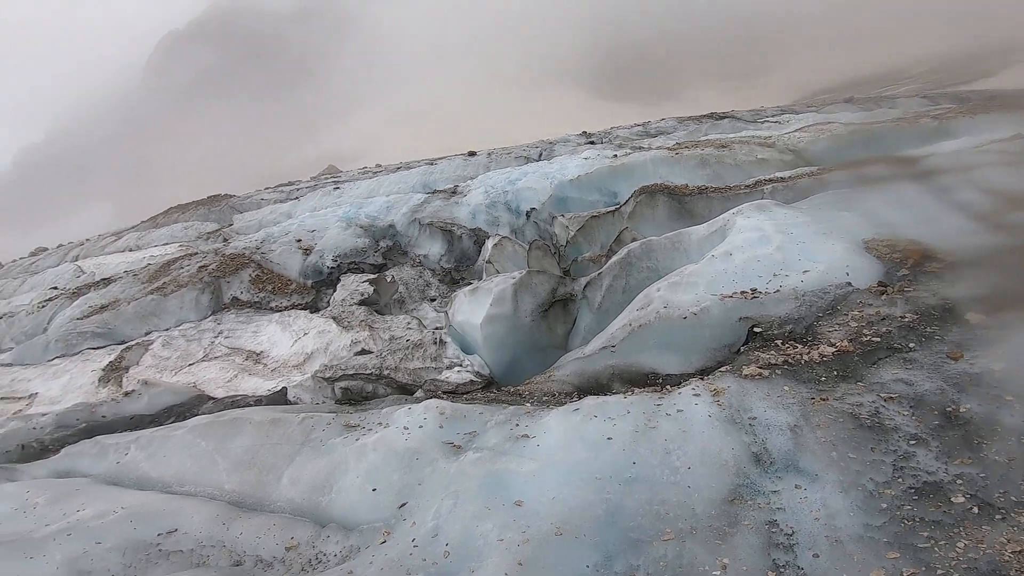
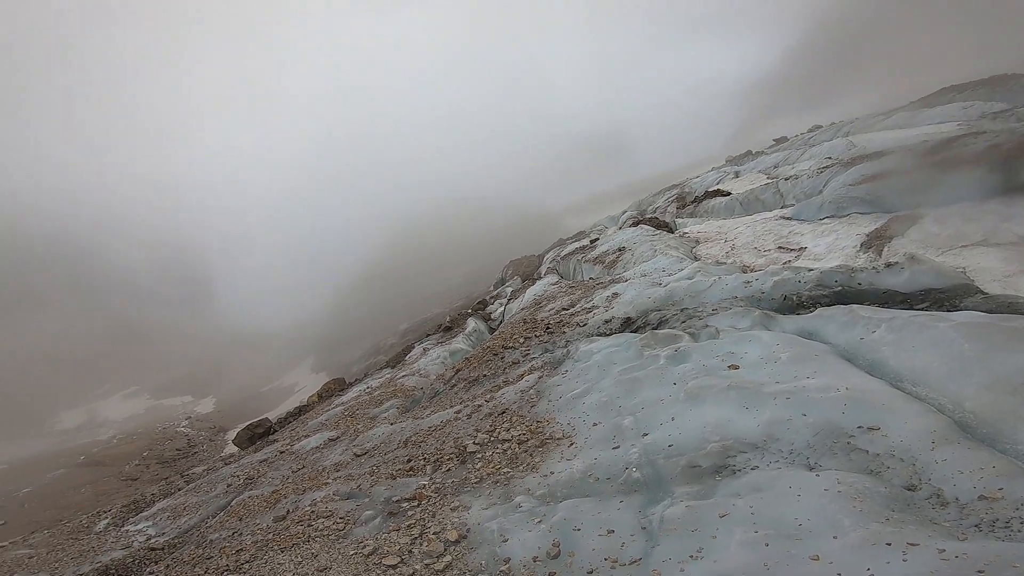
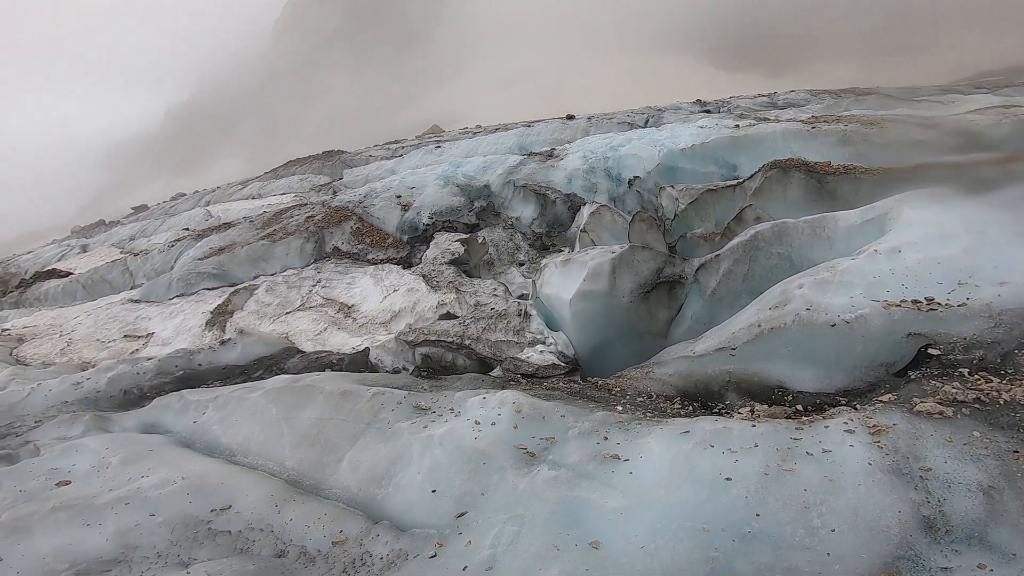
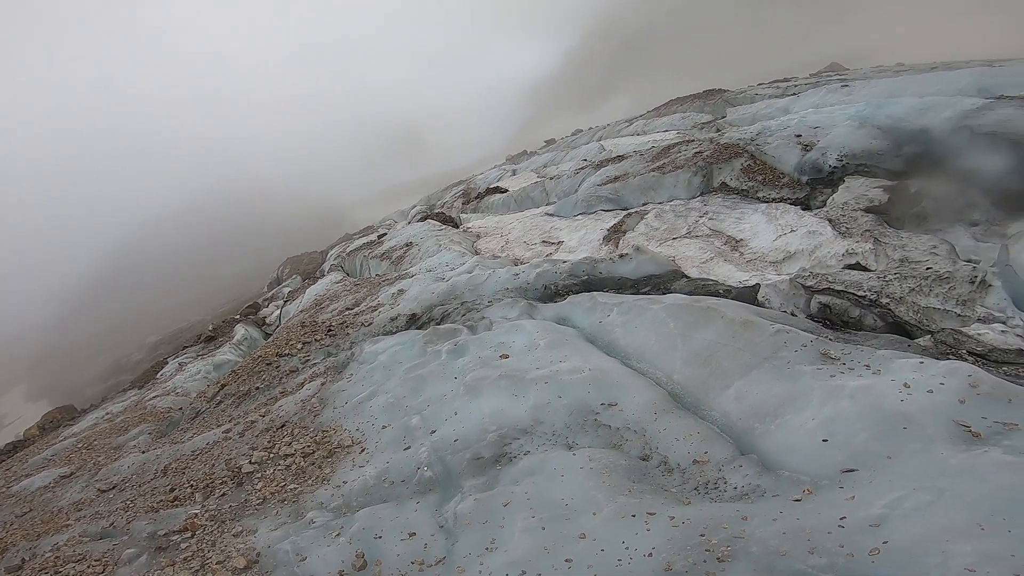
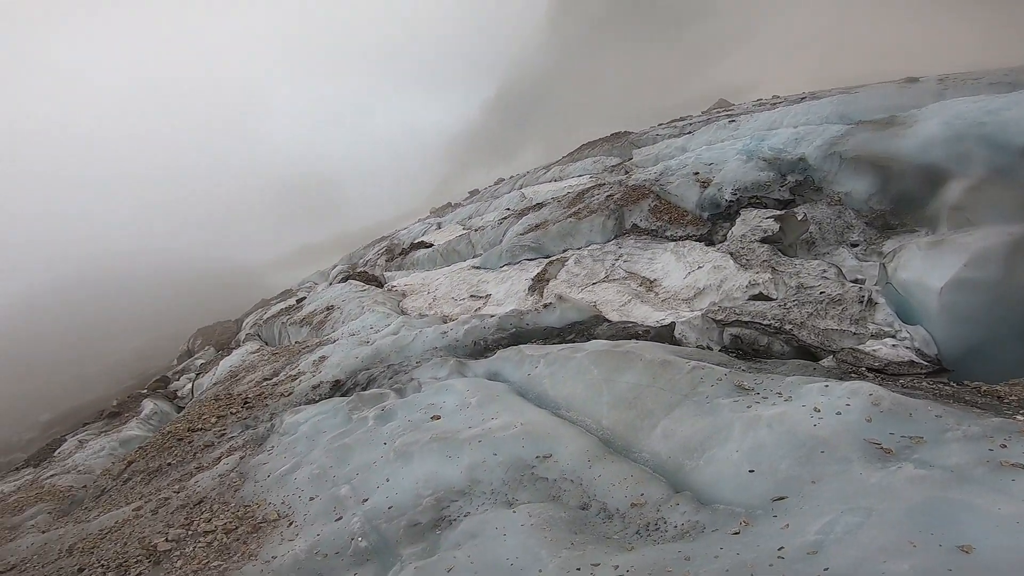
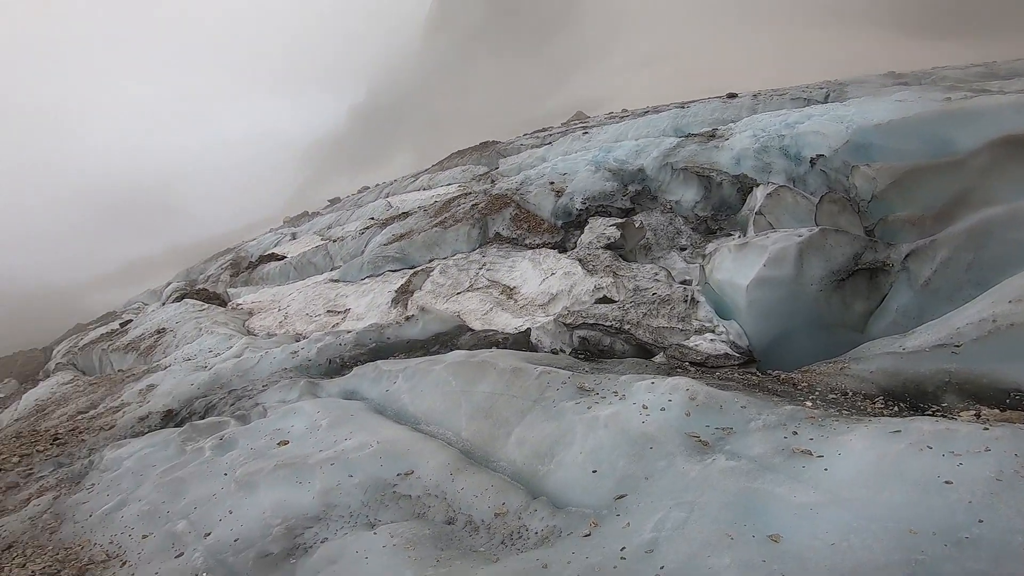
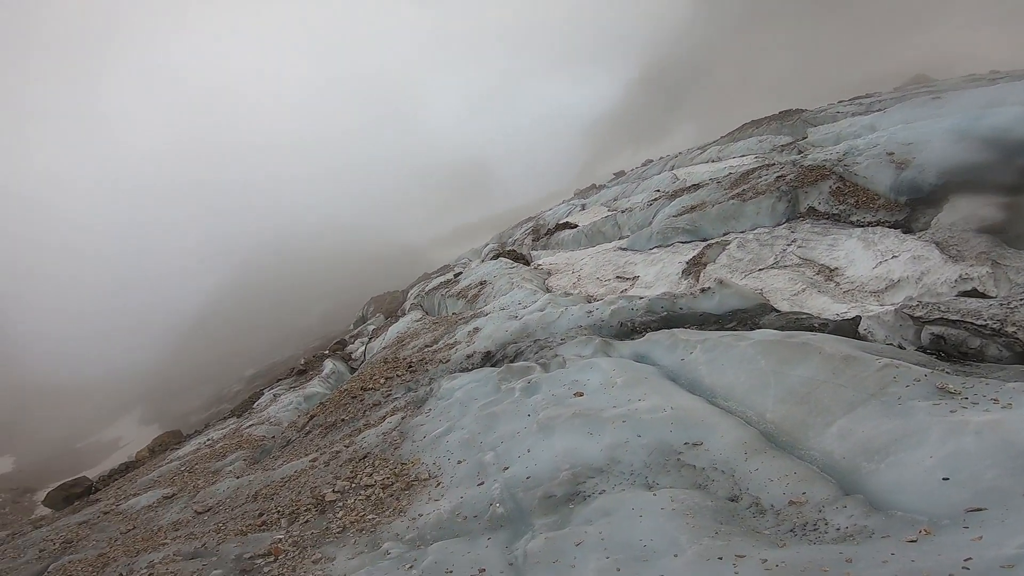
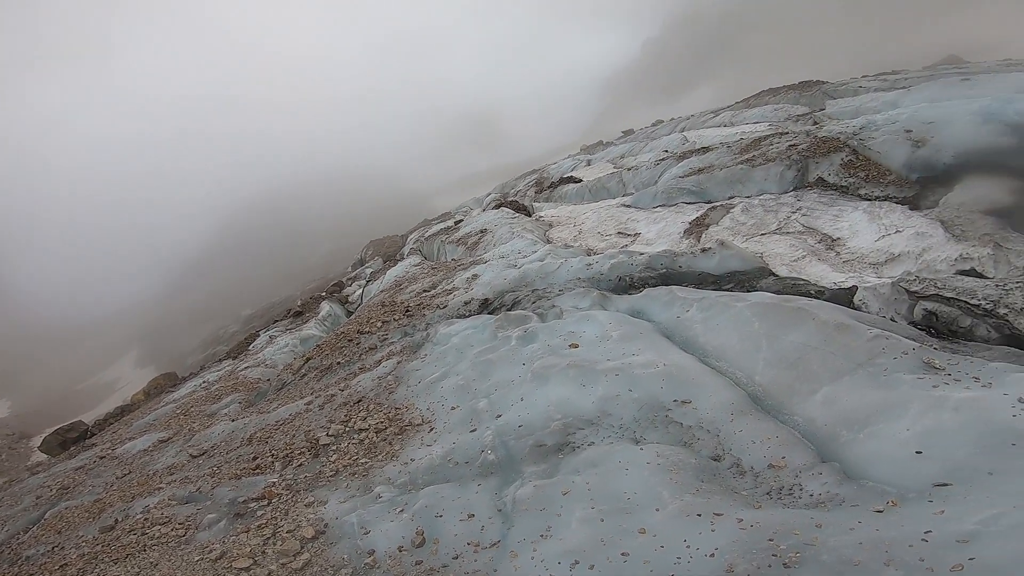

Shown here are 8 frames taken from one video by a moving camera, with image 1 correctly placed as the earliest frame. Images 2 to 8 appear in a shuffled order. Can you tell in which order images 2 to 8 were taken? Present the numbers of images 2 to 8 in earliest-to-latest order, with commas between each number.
3, 6, 5, 7, 2, 8, 4
